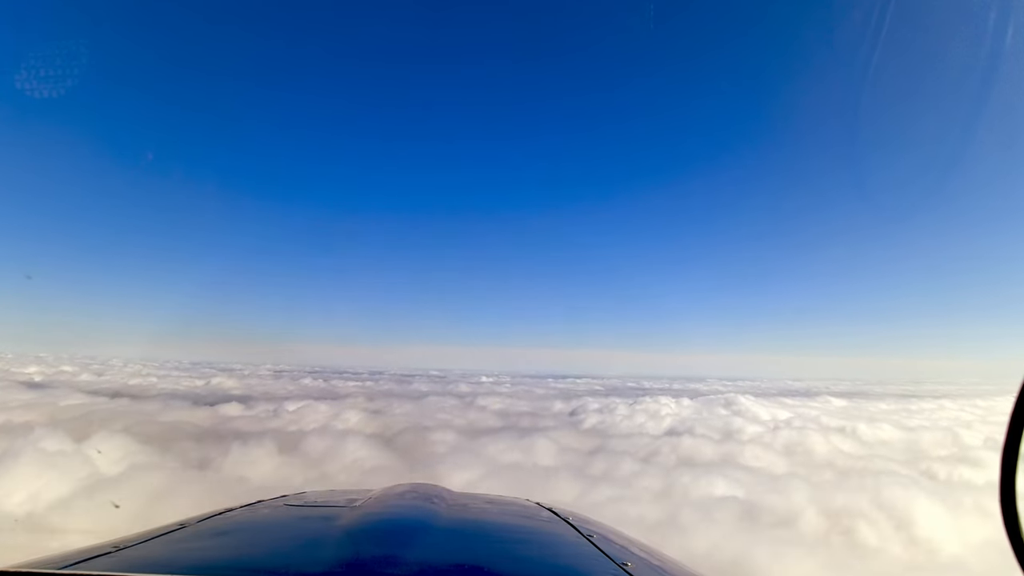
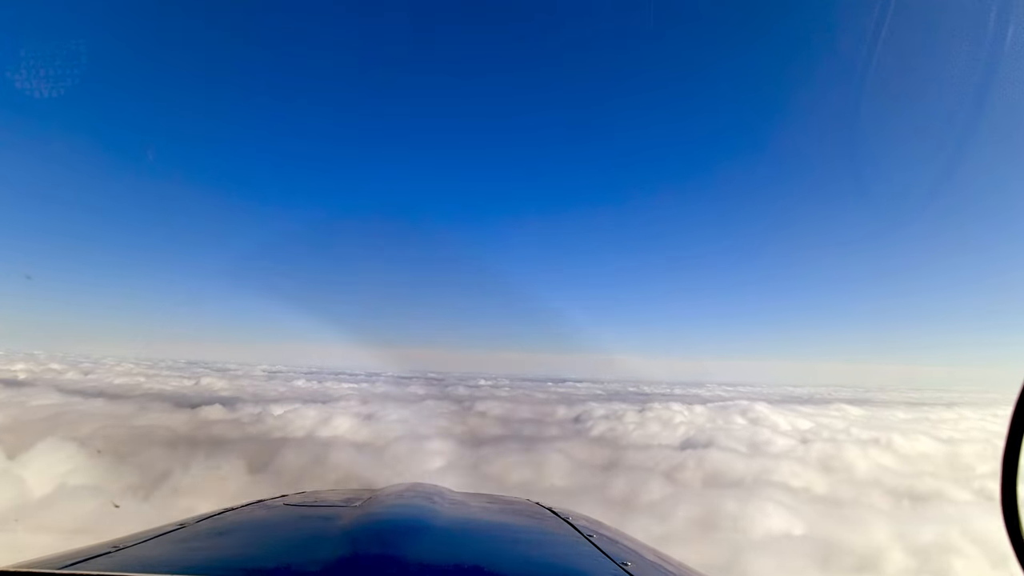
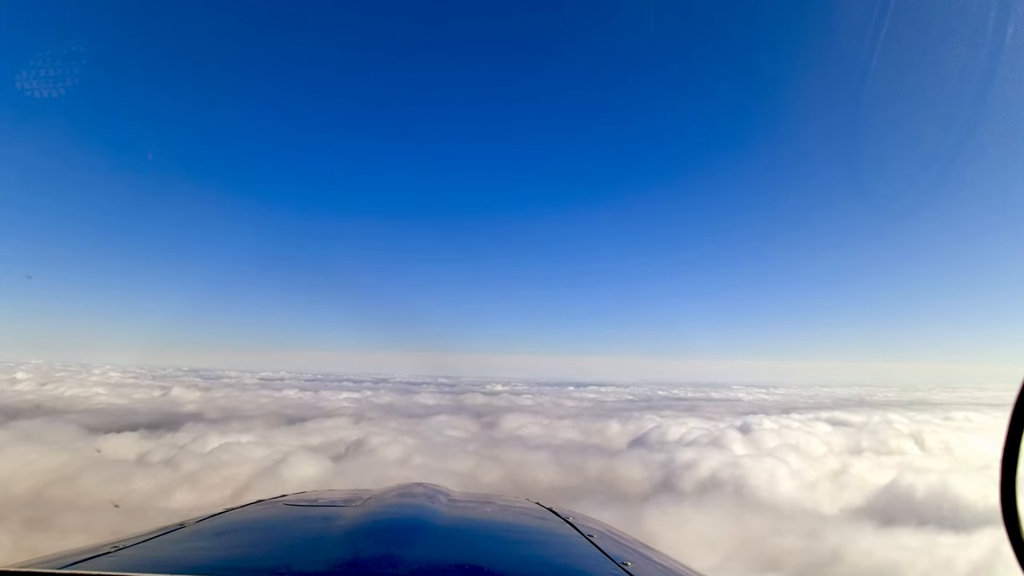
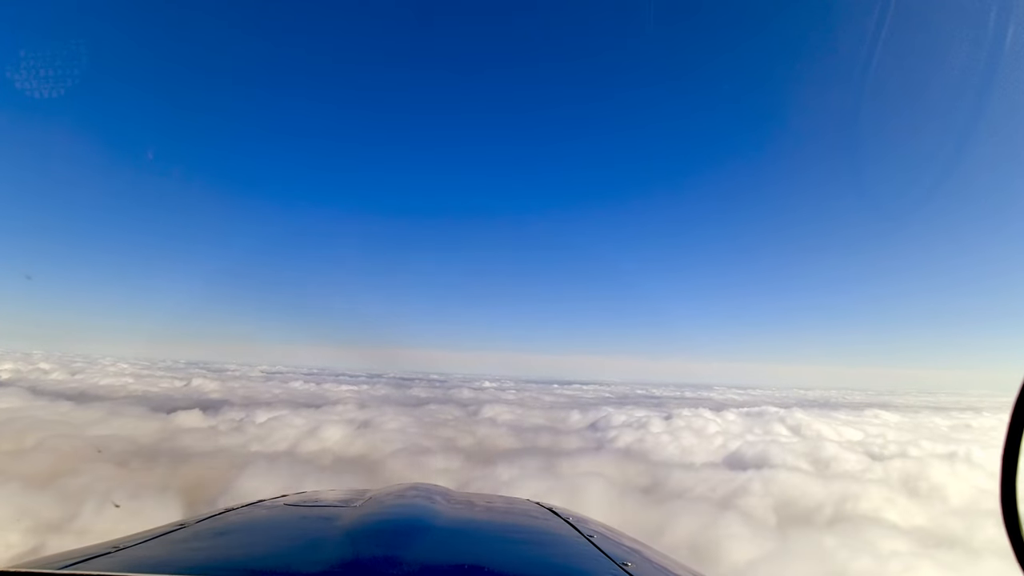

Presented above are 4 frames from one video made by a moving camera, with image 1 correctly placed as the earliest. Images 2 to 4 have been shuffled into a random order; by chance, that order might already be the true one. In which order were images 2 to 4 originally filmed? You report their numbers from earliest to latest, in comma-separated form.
2, 4, 3
